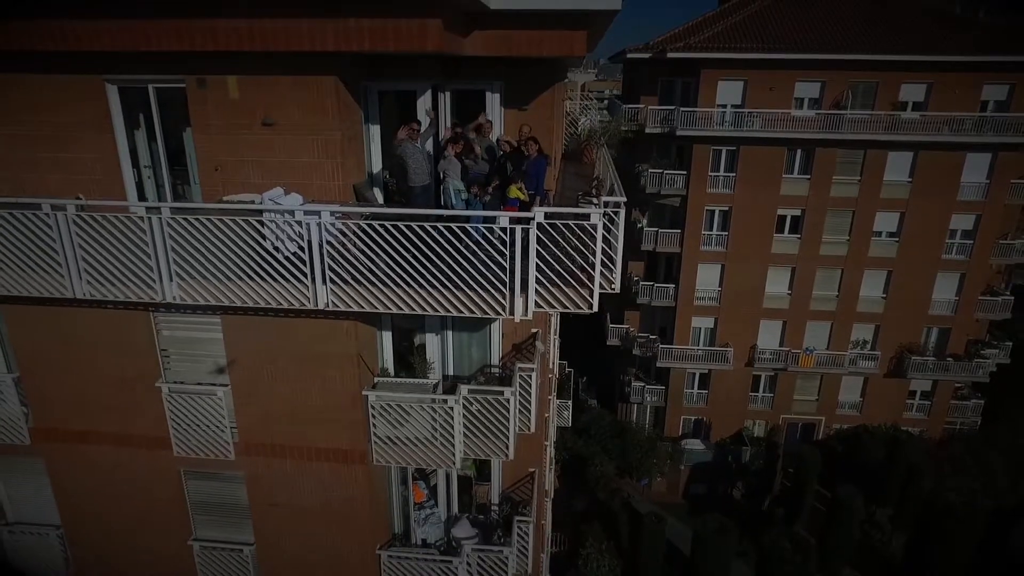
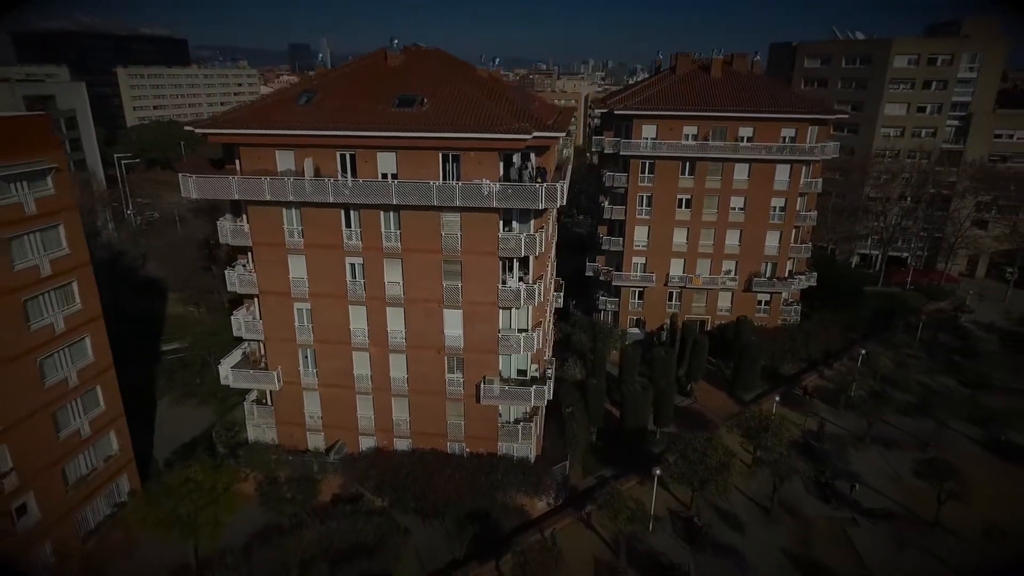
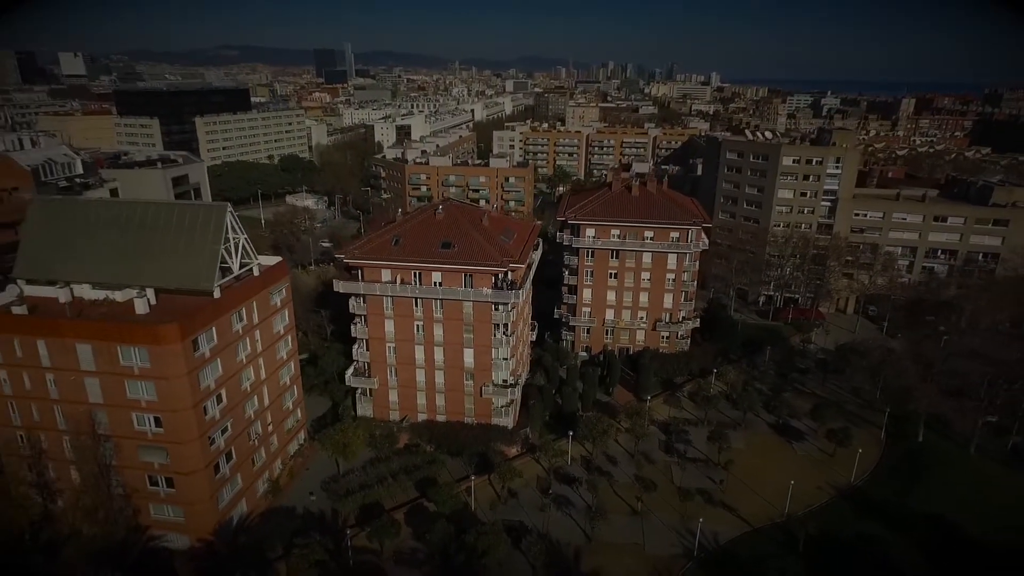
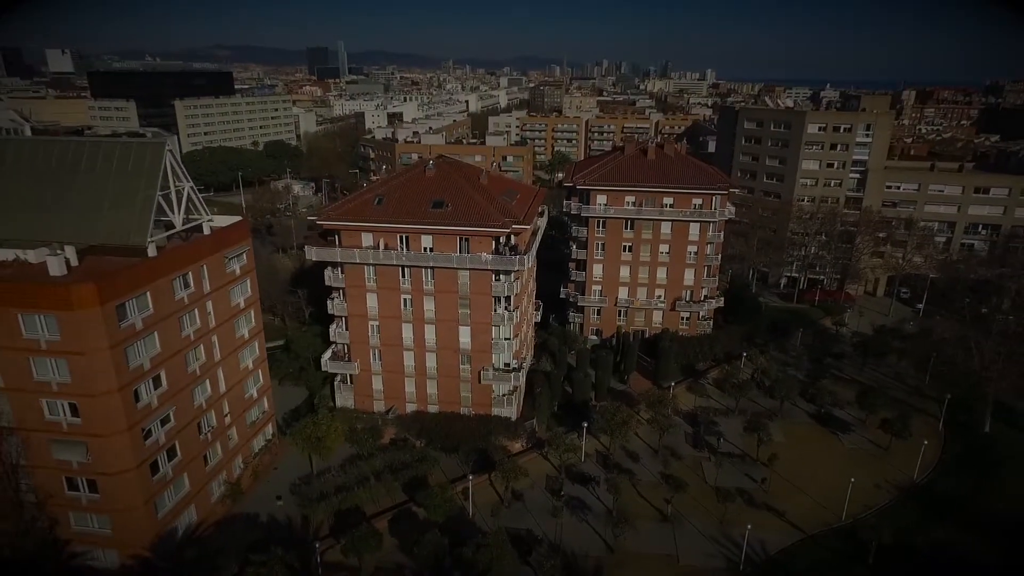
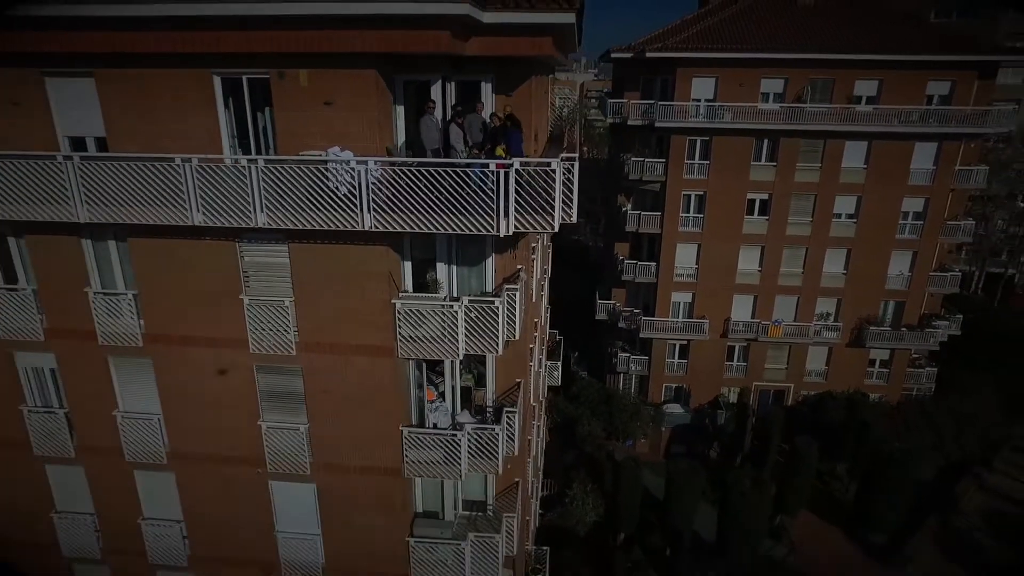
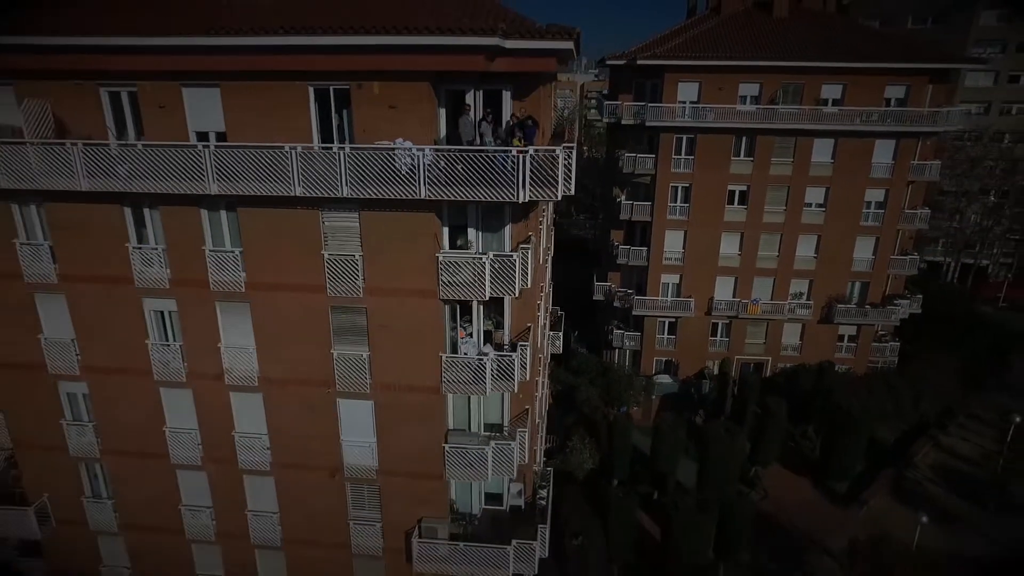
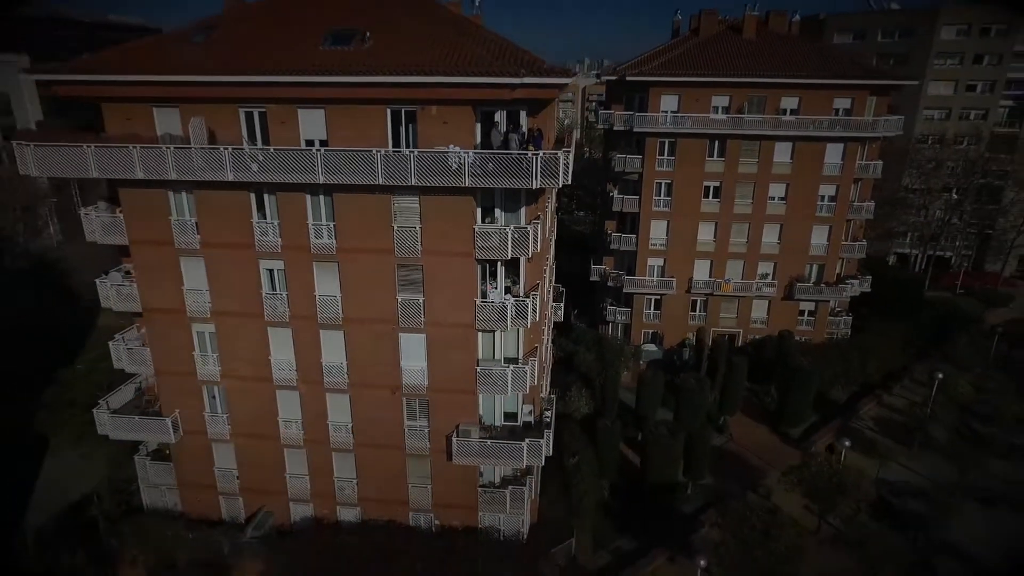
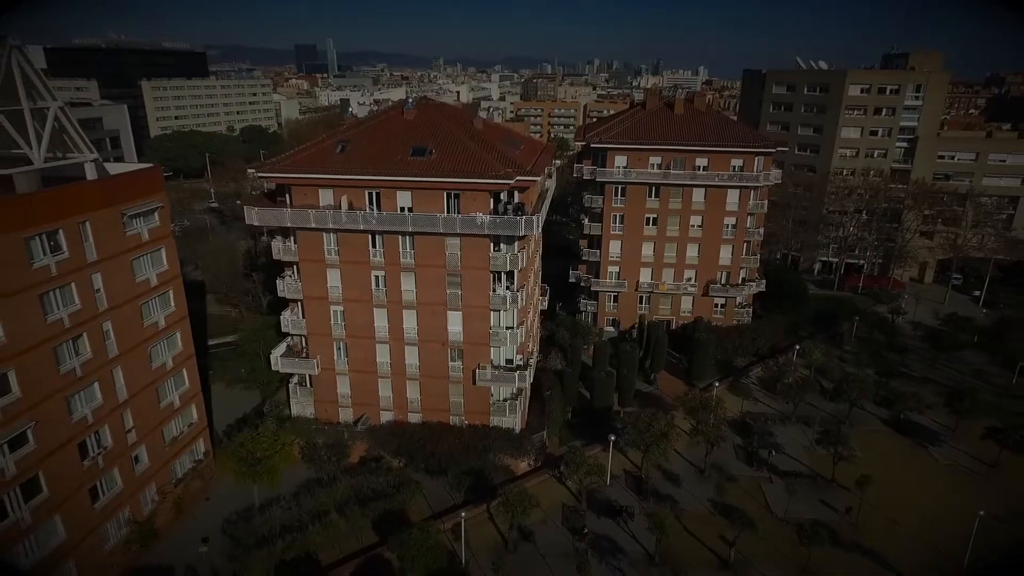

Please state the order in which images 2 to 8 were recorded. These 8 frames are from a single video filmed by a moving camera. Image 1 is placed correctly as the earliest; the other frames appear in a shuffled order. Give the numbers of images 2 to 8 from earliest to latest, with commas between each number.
5, 6, 7, 2, 8, 4, 3
